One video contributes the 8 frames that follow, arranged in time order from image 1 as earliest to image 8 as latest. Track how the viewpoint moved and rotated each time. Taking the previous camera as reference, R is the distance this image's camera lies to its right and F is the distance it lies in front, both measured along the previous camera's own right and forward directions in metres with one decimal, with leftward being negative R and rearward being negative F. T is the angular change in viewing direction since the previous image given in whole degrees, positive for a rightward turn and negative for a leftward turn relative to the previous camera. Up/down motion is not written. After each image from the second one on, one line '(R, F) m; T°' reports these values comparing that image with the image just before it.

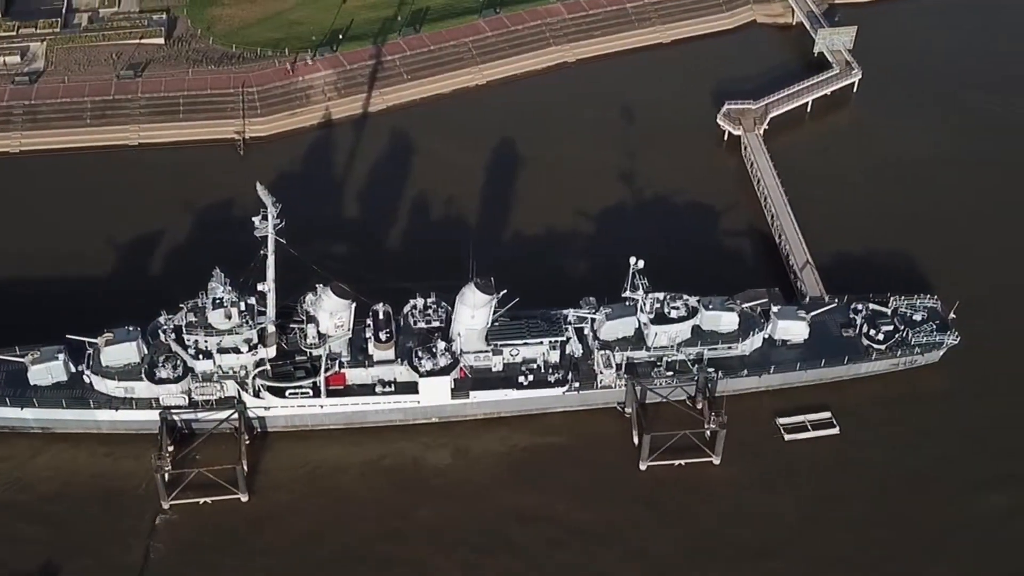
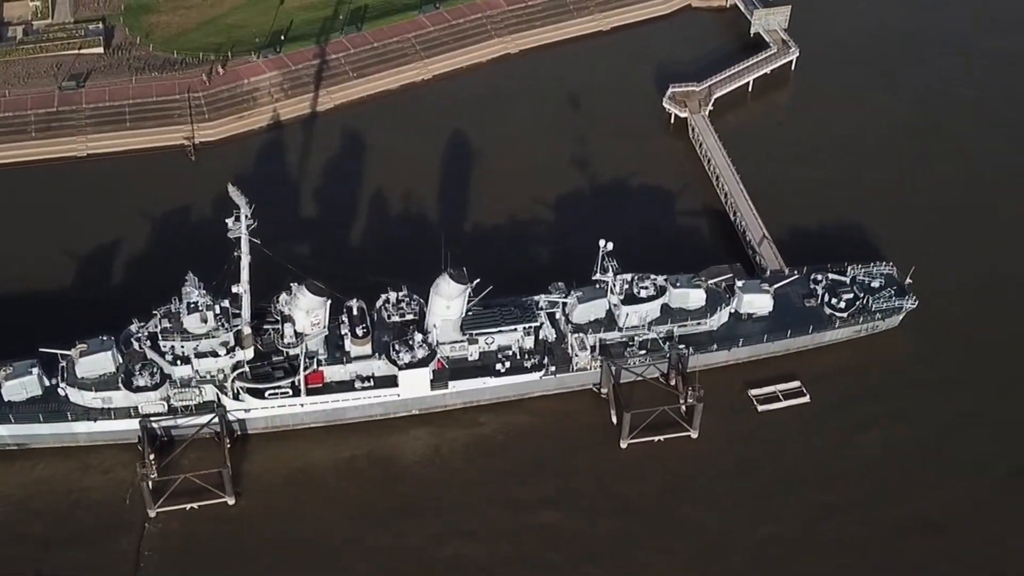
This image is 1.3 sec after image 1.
(-2.6, -0.6) m; +3°
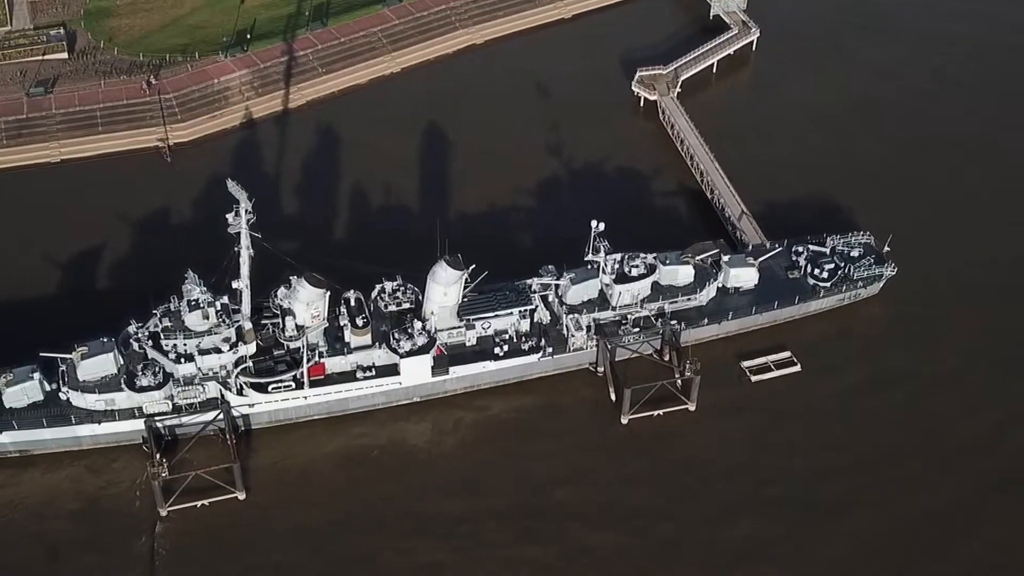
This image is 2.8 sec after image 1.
(-3.1, -0.8) m; +3°
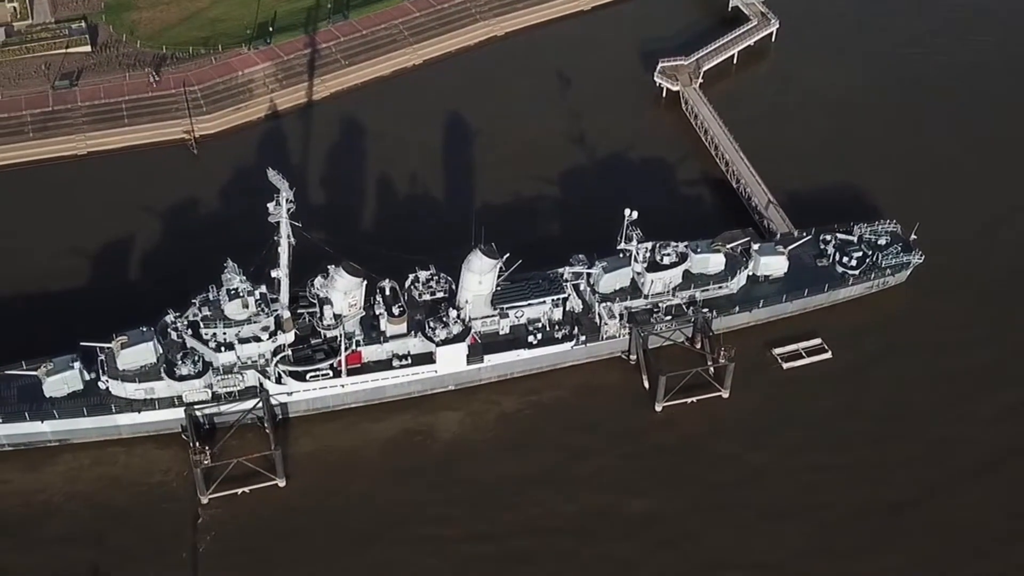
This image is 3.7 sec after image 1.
(-2.2, -0.4) m; 0°
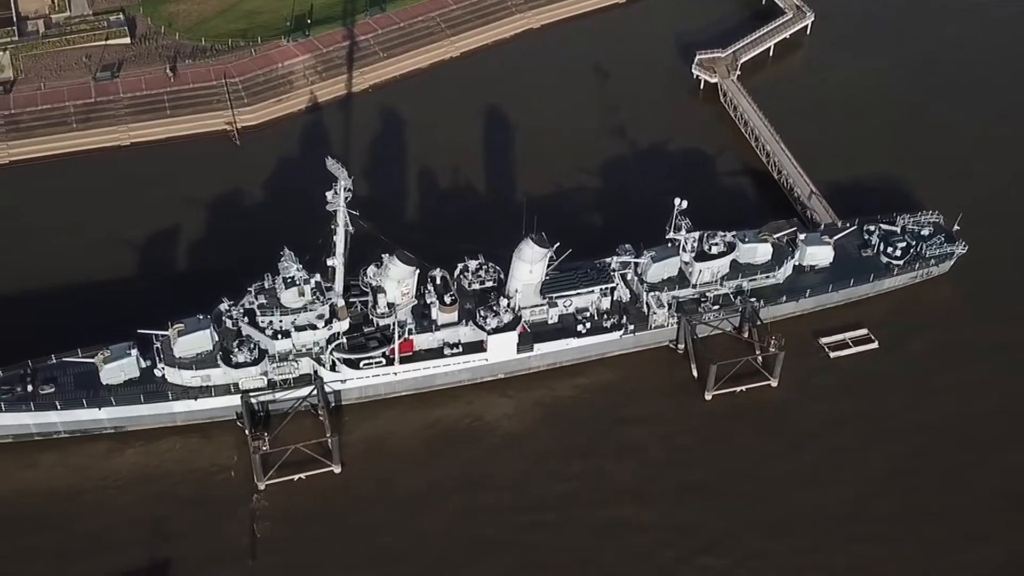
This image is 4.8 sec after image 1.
(-2.5, -0.4) m; 0°
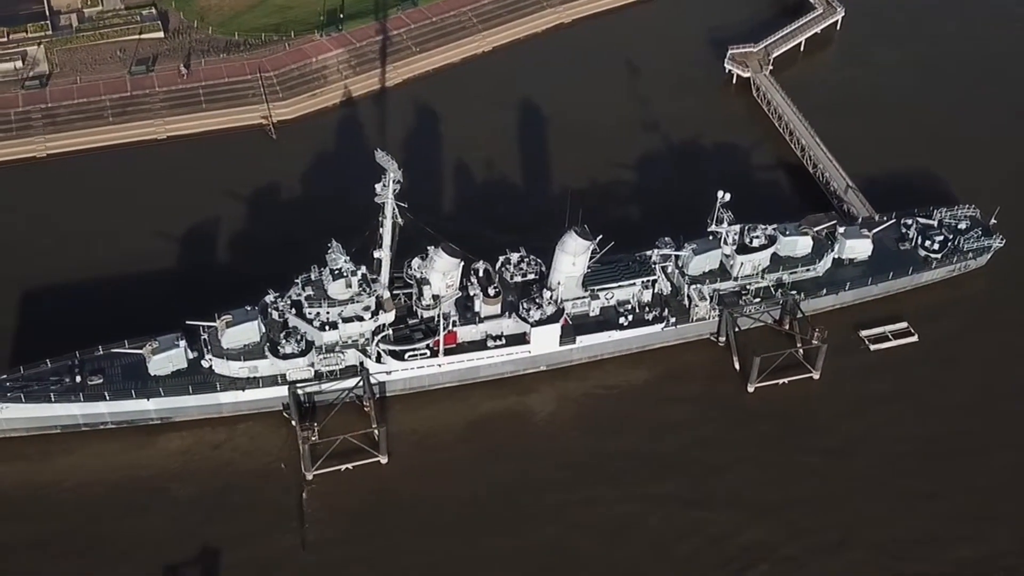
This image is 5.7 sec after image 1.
(-2.1, -0.3) m; 0°
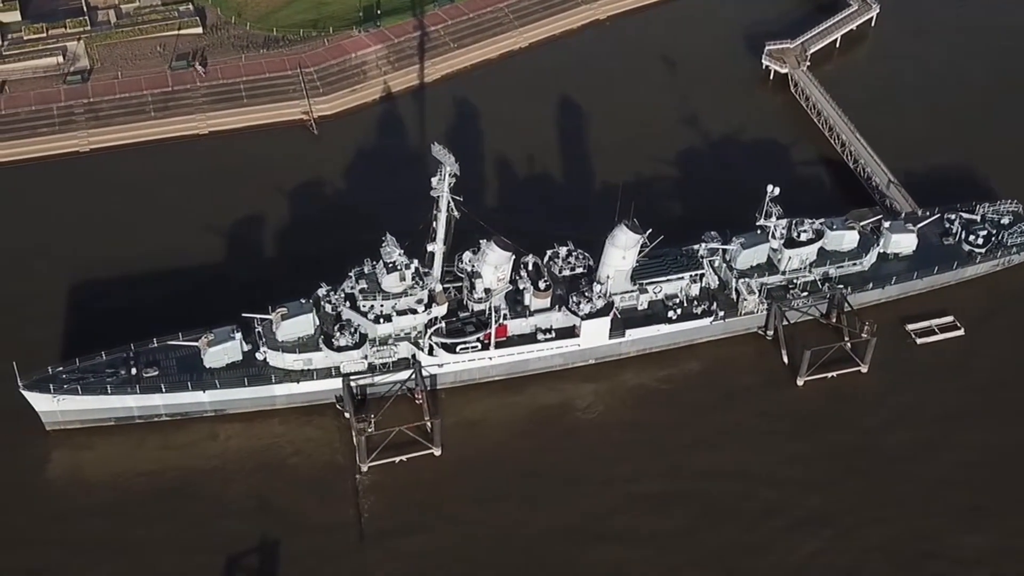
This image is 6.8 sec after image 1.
(-2.5, -0.4) m; 0°
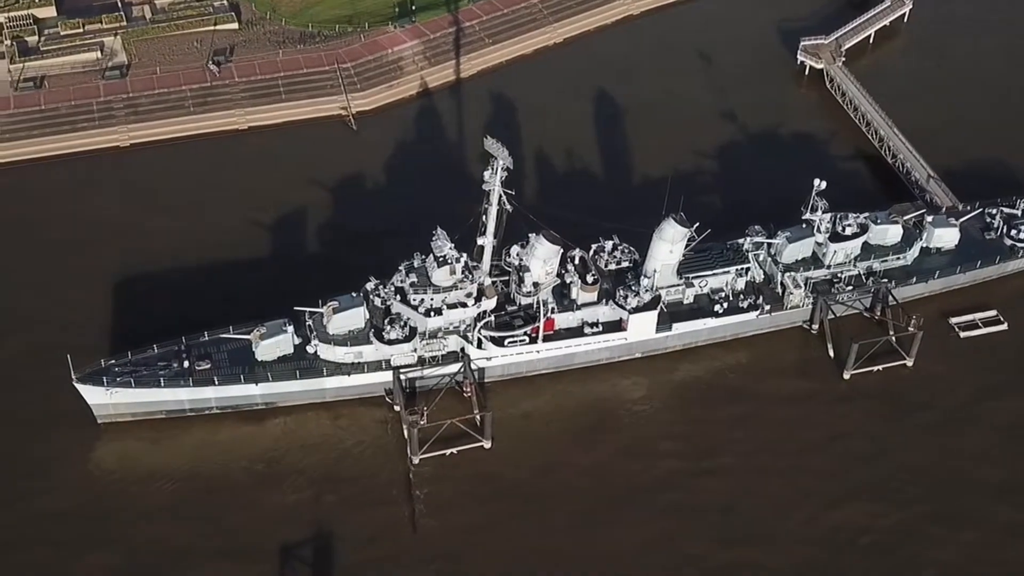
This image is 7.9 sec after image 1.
(-2.4, -0.3) m; 0°
